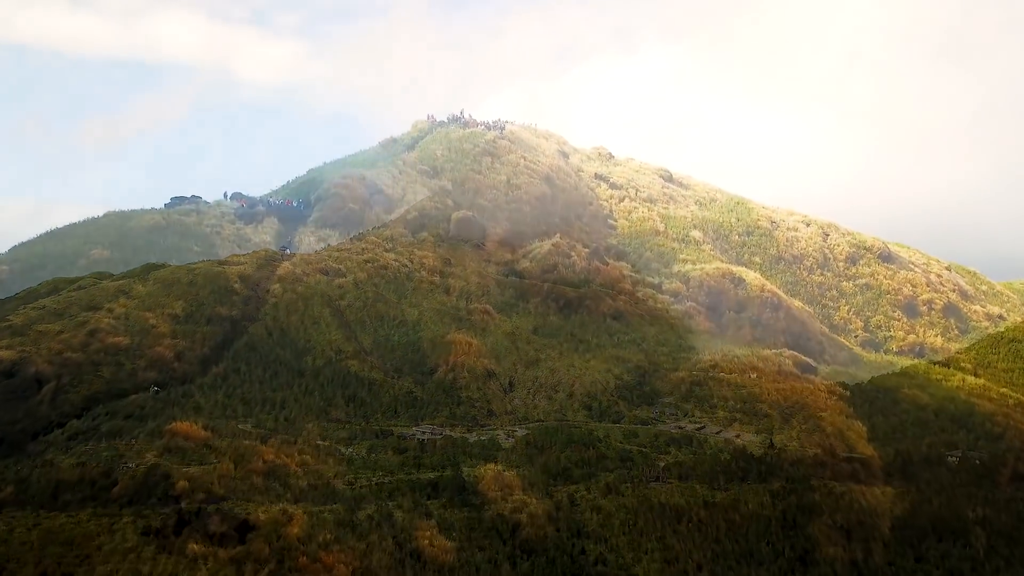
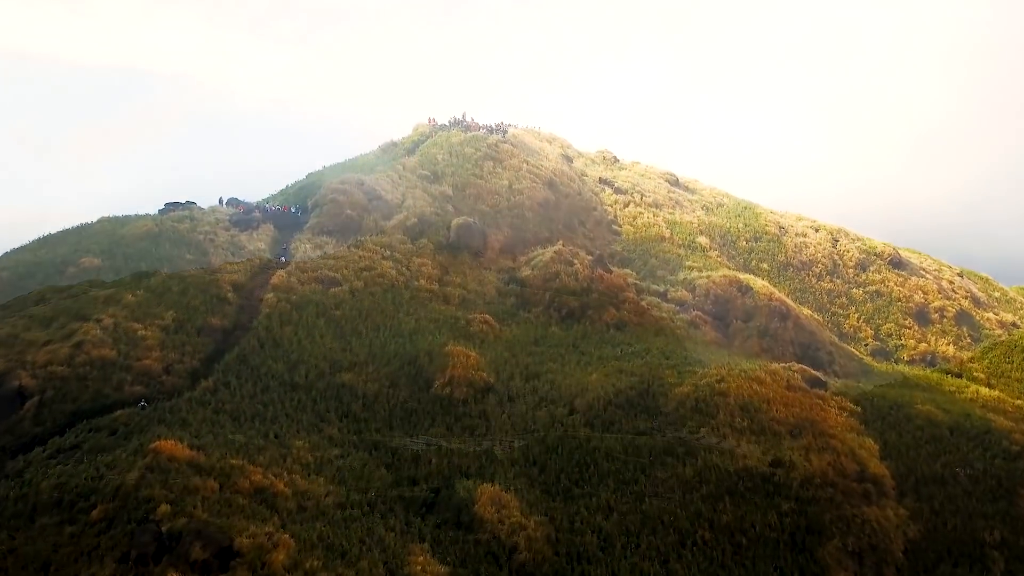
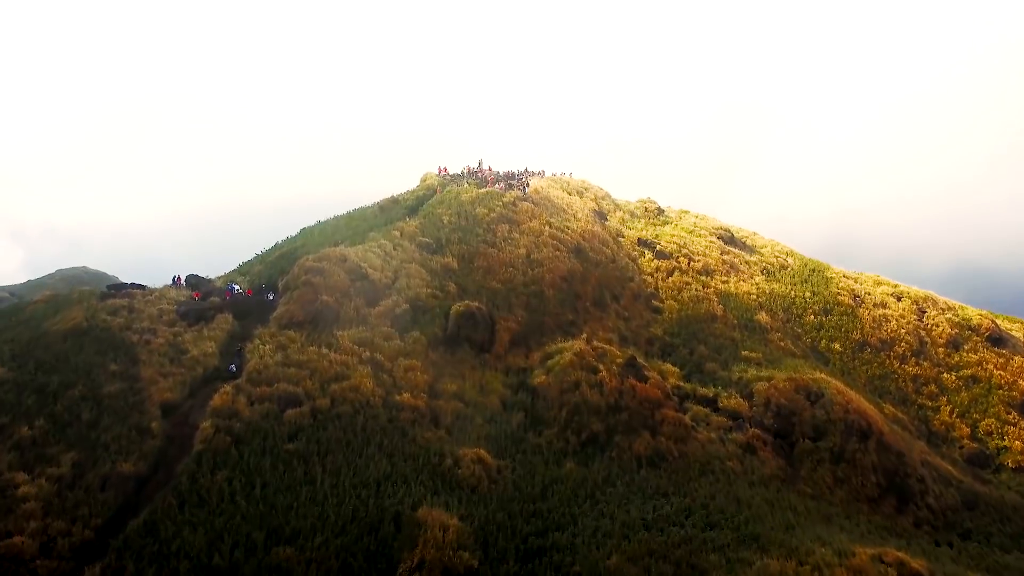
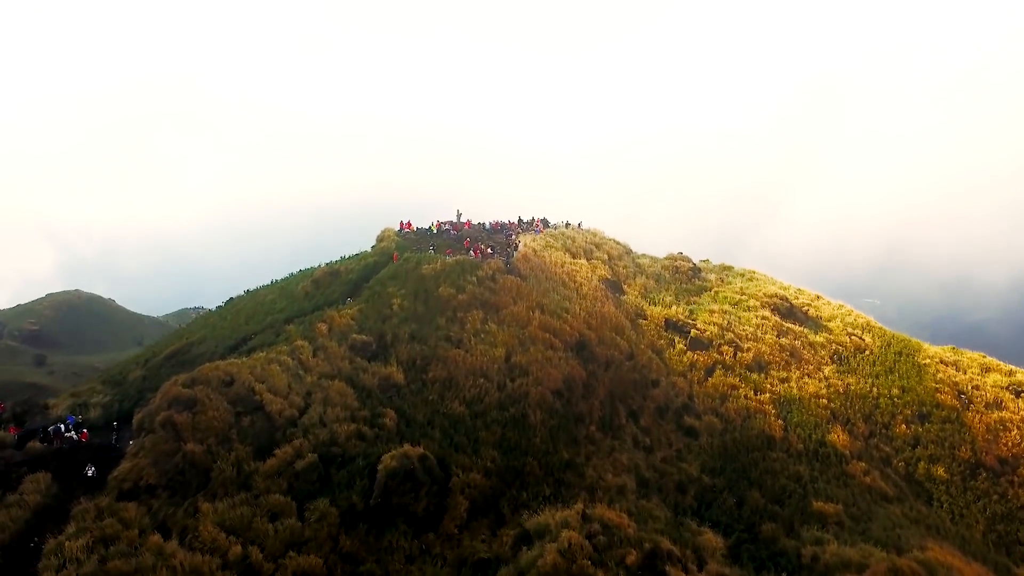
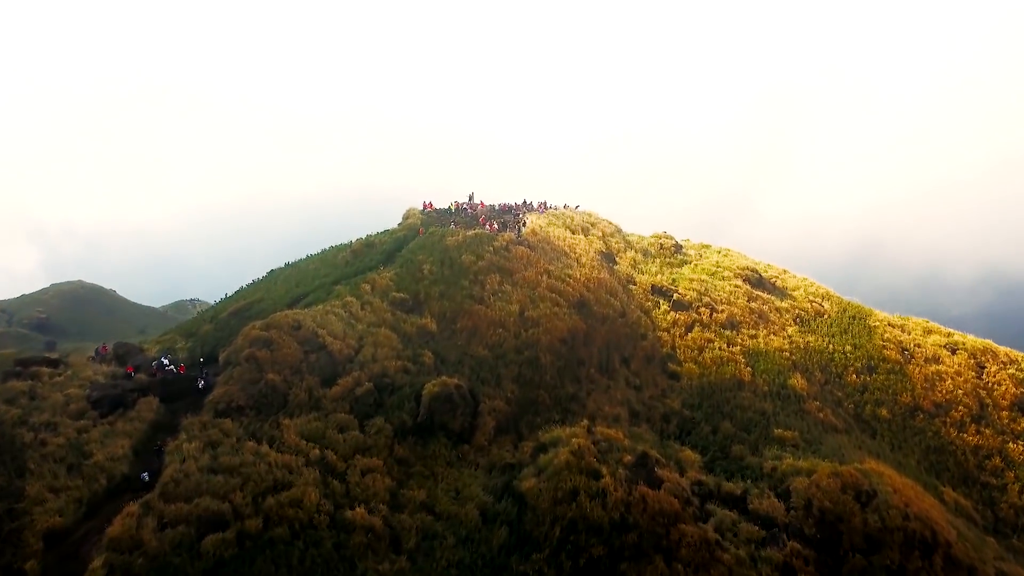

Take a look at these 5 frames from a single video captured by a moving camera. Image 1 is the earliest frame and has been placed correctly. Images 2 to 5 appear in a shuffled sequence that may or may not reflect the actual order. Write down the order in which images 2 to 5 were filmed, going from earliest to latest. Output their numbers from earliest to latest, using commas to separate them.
2, 3, 5, 4
